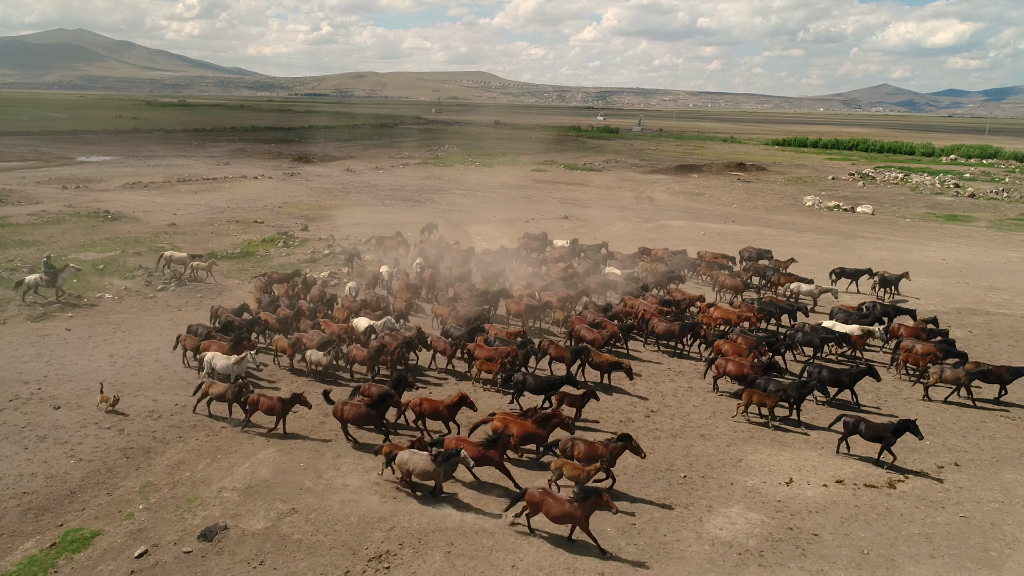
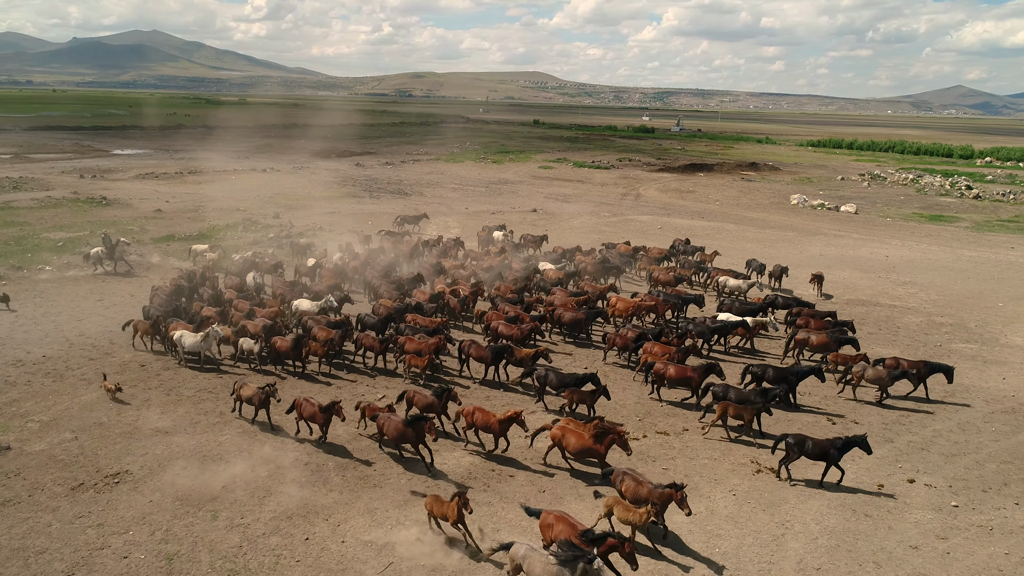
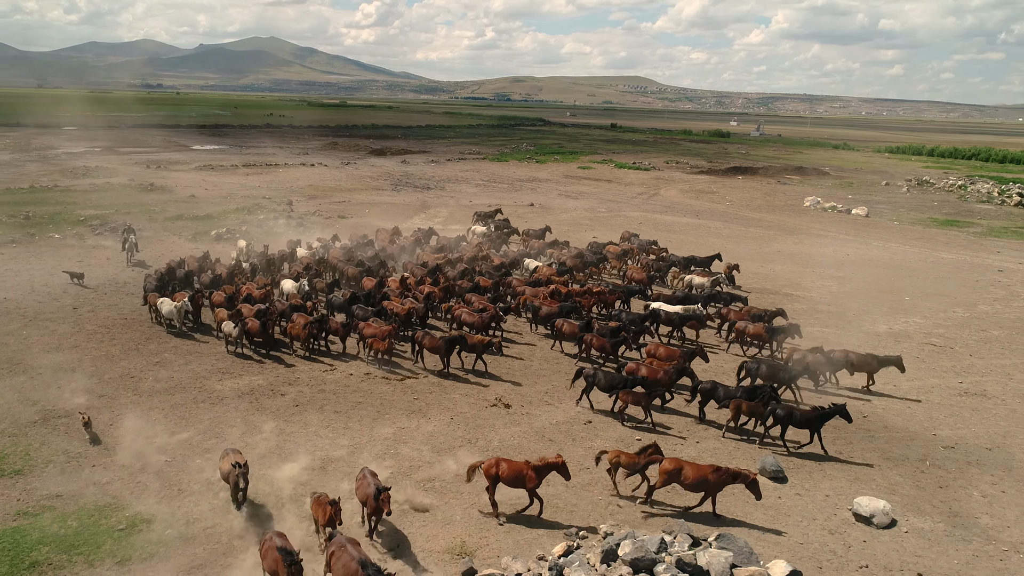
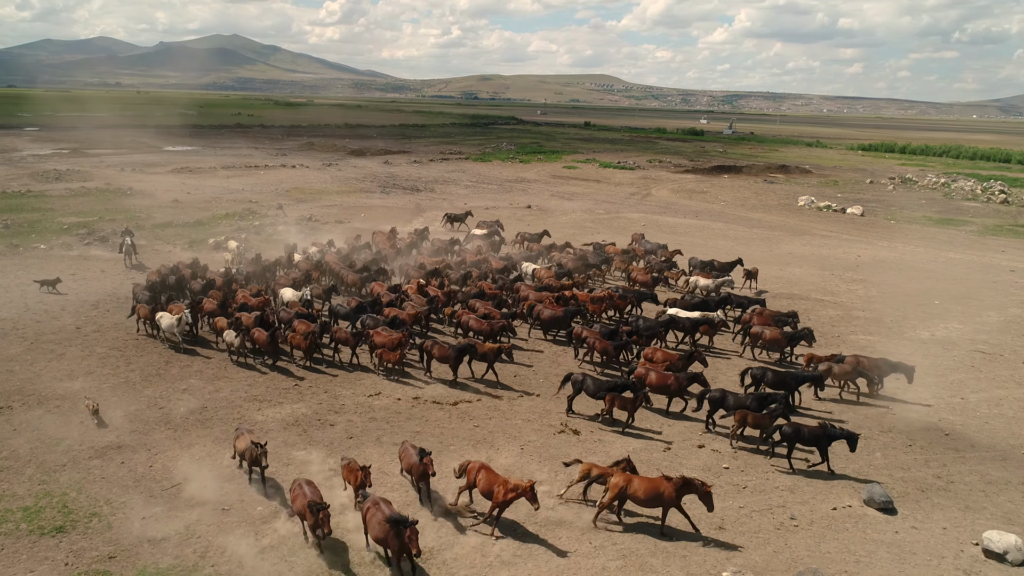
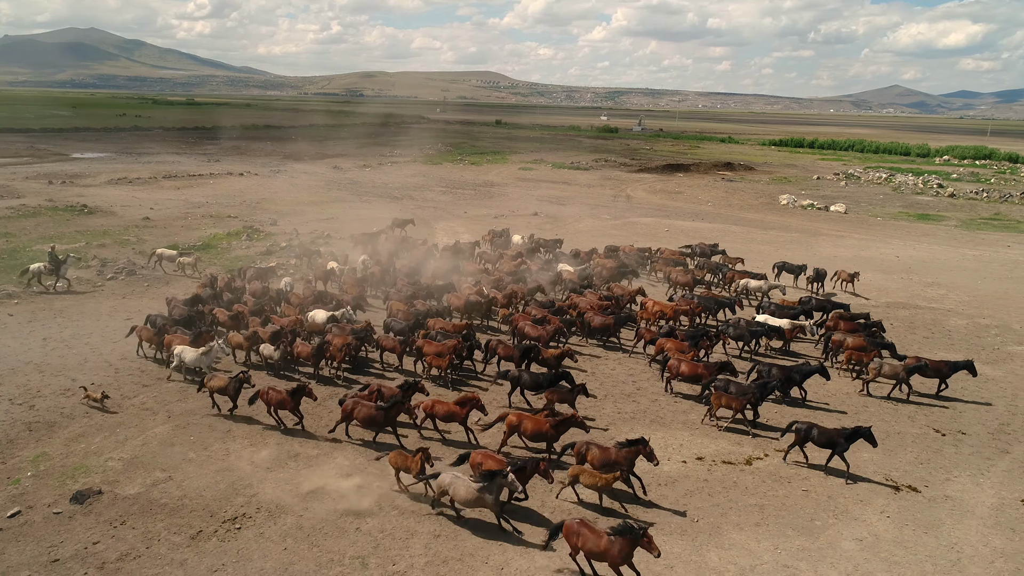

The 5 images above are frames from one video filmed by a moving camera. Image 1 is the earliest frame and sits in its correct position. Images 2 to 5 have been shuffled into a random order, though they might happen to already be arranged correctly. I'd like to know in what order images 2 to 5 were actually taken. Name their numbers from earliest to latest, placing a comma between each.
5, 2, 4, 3
